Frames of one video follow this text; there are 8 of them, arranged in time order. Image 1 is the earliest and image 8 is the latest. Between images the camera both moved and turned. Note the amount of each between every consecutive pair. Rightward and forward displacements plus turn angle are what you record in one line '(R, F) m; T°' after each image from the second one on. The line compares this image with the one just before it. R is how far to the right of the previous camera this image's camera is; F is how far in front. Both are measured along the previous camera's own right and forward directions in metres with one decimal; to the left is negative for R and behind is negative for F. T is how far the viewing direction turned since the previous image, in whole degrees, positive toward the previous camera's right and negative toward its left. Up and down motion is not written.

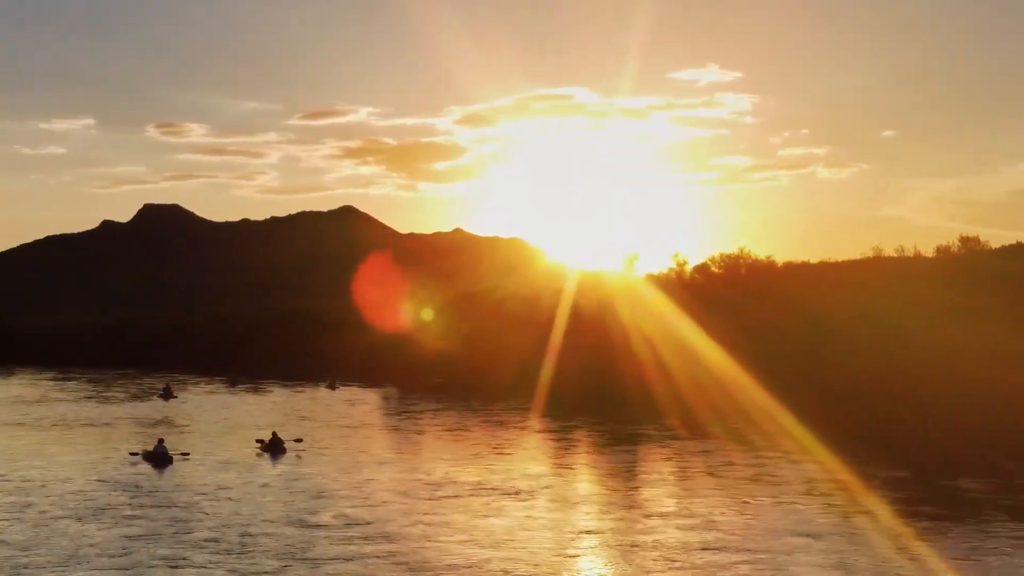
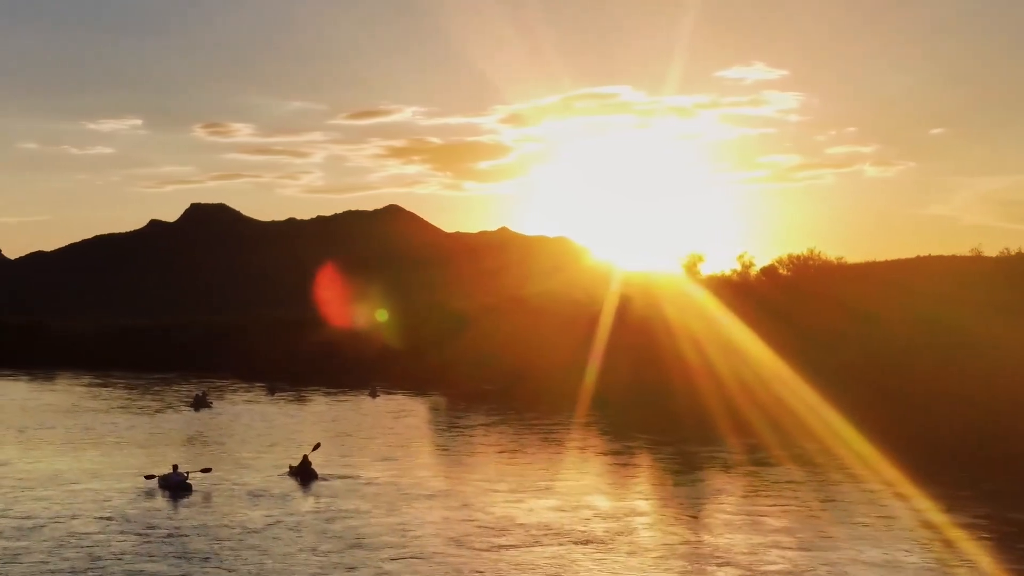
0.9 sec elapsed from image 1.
(-0.2, +1.8) m; -2°
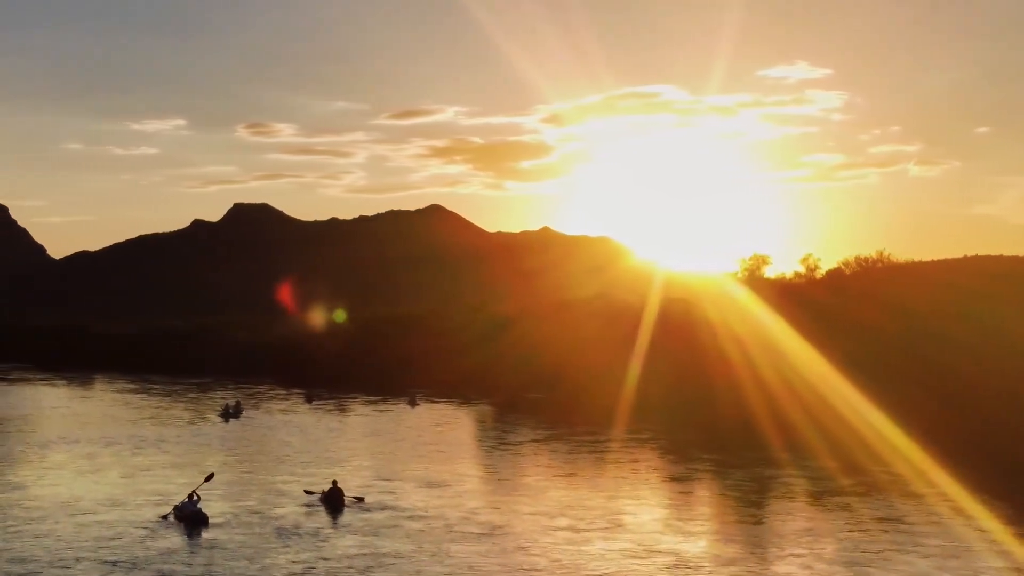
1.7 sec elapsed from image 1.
(-0.2, +1.6) m; -1°
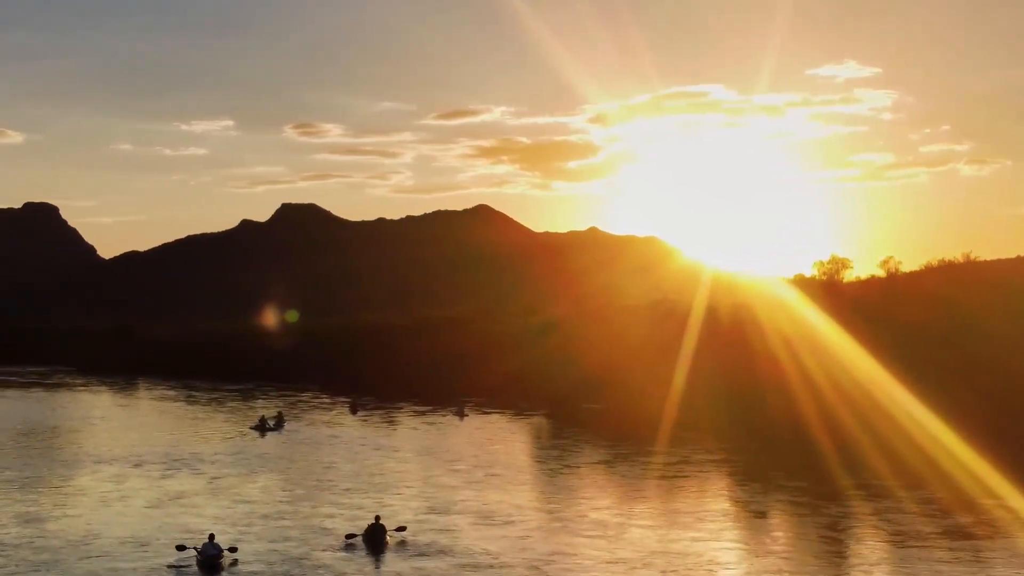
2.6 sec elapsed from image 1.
(-0.2, +1.7) m; -2°
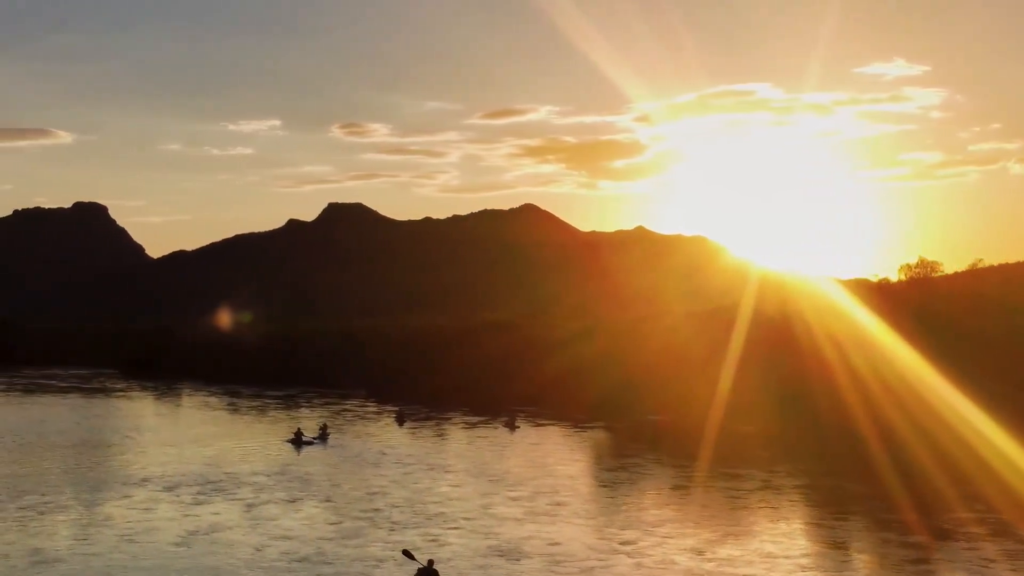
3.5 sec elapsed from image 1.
(-0.2, +1.6) m; -2°
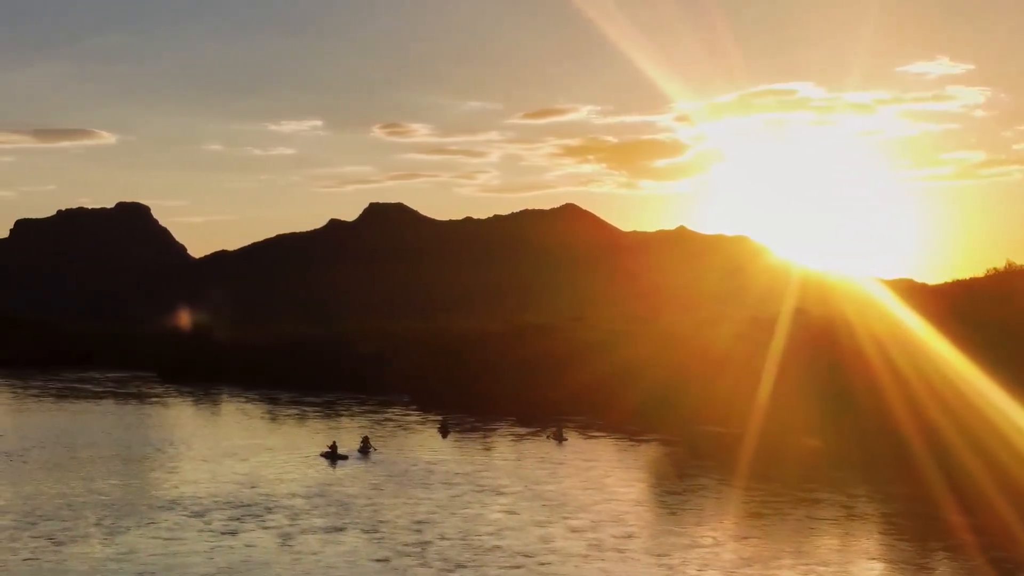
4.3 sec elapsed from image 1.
(-0.2, +1.5) m; -1°
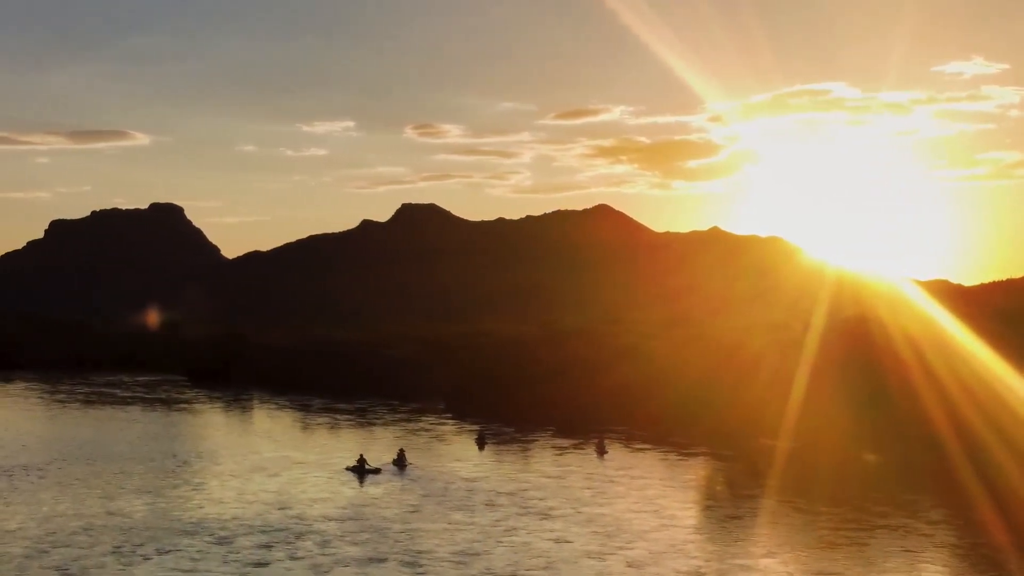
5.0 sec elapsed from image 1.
(-0.2, +1.3) m; -1°
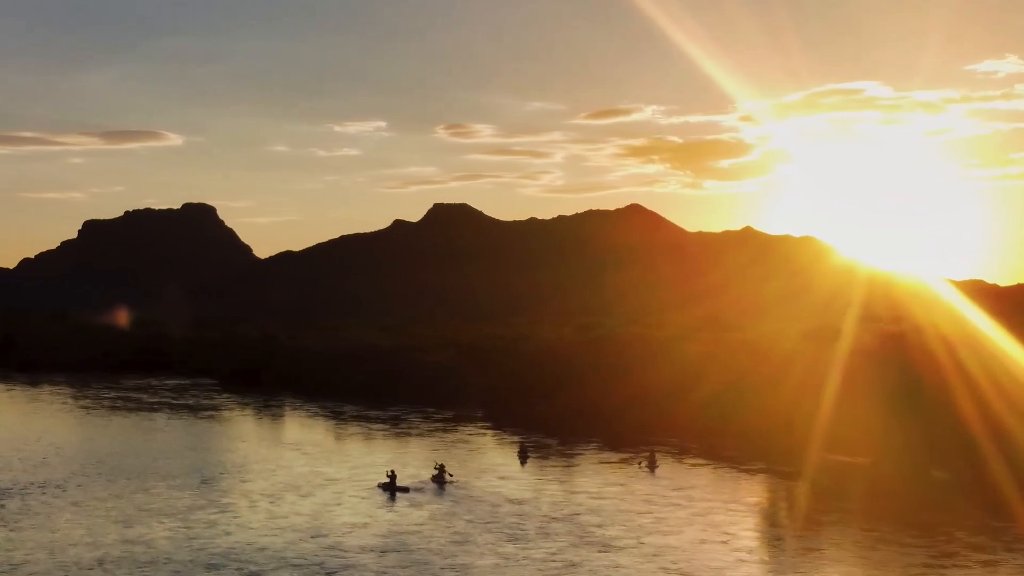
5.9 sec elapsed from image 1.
(-0.3, +1.6) m; -1°
